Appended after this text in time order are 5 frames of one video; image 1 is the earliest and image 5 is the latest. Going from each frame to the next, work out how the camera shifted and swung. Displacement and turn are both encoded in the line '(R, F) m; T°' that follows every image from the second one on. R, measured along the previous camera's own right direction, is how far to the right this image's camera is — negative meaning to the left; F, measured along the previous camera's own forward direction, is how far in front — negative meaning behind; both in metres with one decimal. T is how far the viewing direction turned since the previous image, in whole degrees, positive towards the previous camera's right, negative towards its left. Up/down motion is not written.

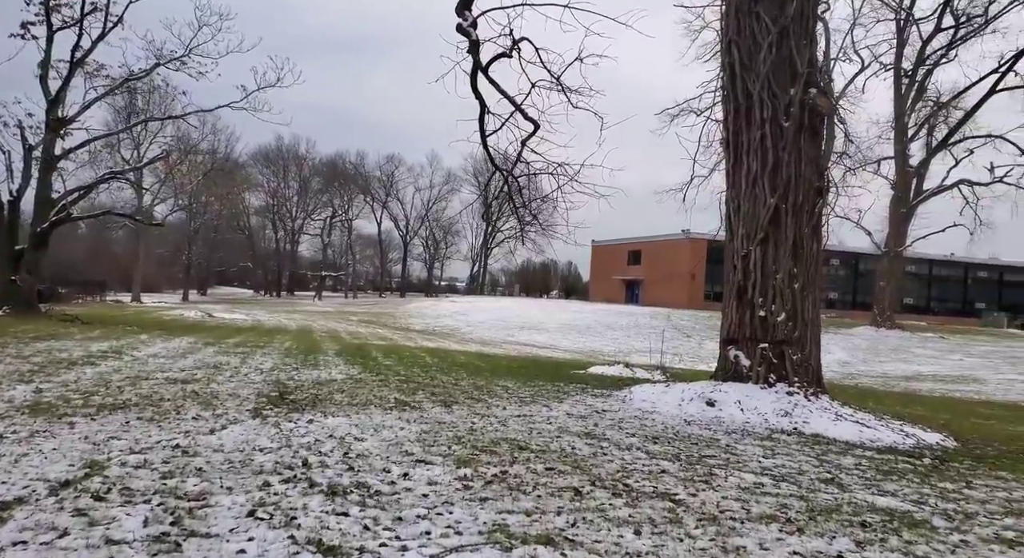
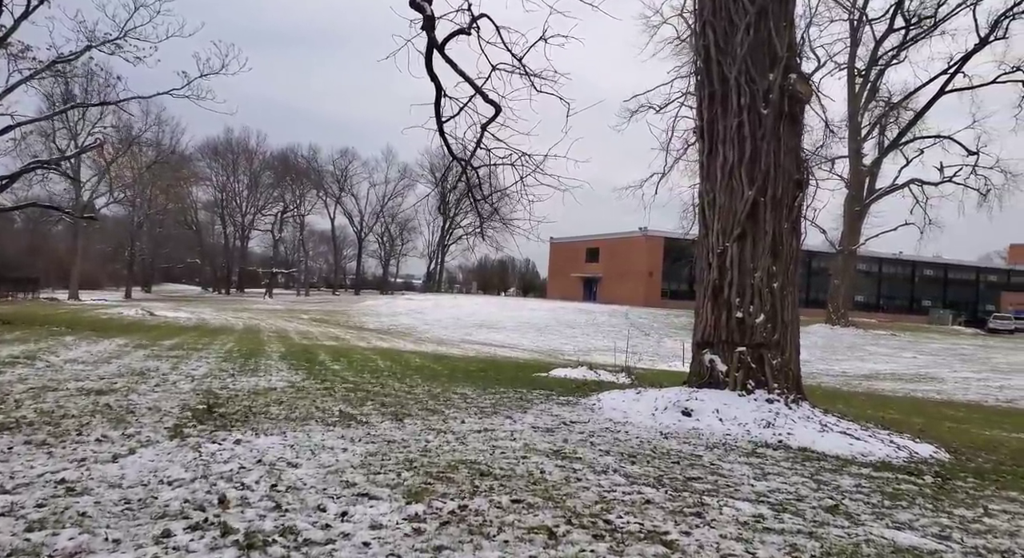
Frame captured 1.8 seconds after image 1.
(0.0, +0.7) m; +4°
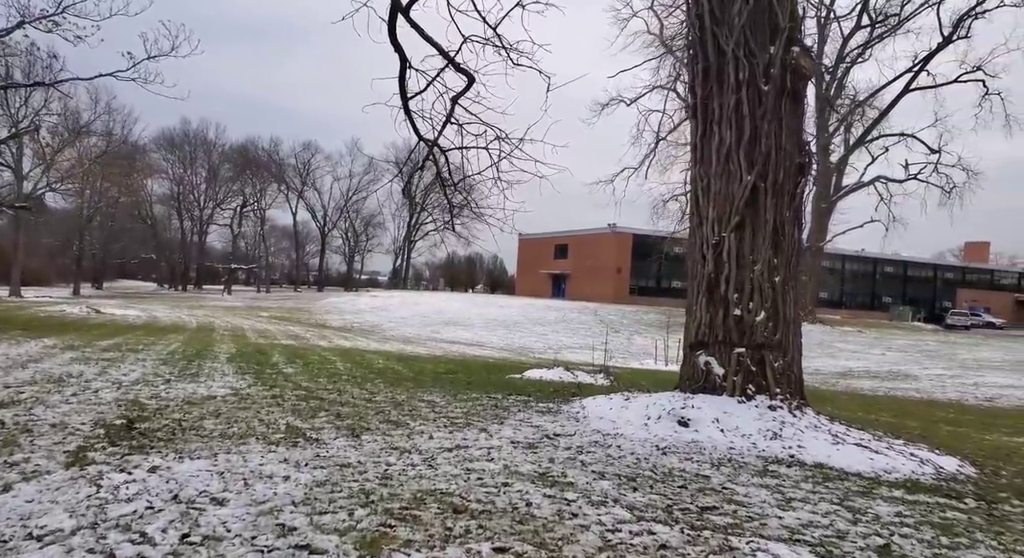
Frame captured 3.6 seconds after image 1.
(-0.1, +0.9) m; +3°
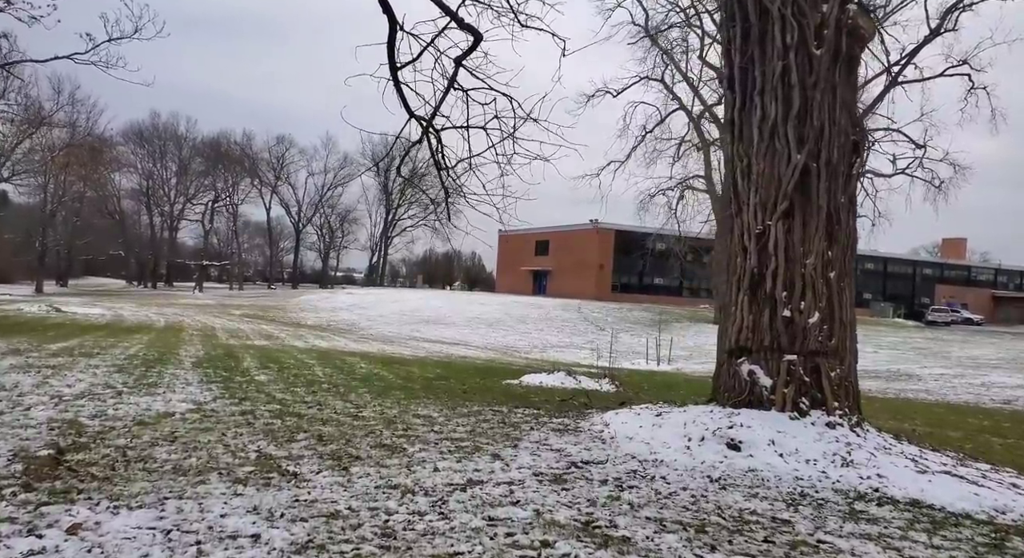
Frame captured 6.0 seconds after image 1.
(-0.3, +1.1) m; +2°
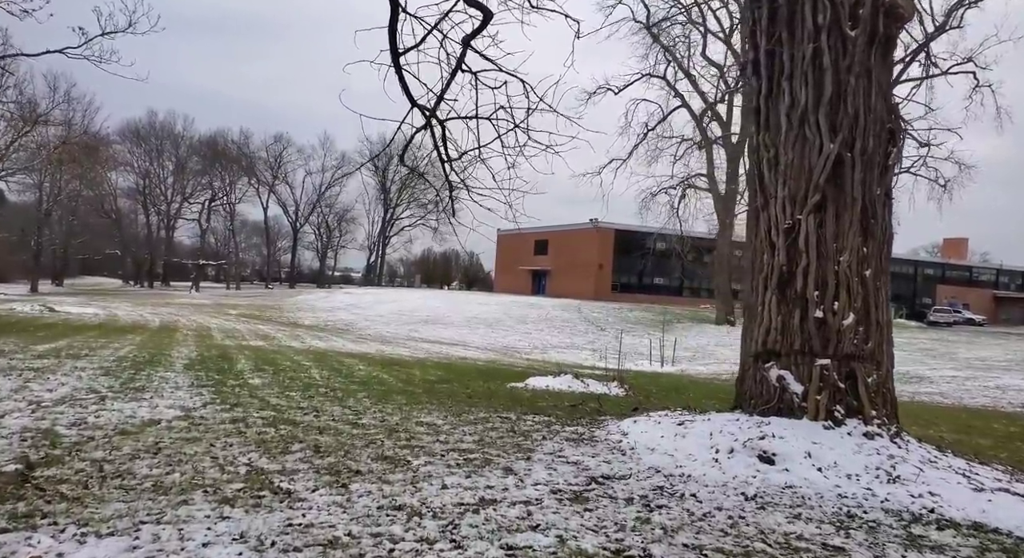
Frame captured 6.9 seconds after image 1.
(-0.1, +0.4) m; 0°
